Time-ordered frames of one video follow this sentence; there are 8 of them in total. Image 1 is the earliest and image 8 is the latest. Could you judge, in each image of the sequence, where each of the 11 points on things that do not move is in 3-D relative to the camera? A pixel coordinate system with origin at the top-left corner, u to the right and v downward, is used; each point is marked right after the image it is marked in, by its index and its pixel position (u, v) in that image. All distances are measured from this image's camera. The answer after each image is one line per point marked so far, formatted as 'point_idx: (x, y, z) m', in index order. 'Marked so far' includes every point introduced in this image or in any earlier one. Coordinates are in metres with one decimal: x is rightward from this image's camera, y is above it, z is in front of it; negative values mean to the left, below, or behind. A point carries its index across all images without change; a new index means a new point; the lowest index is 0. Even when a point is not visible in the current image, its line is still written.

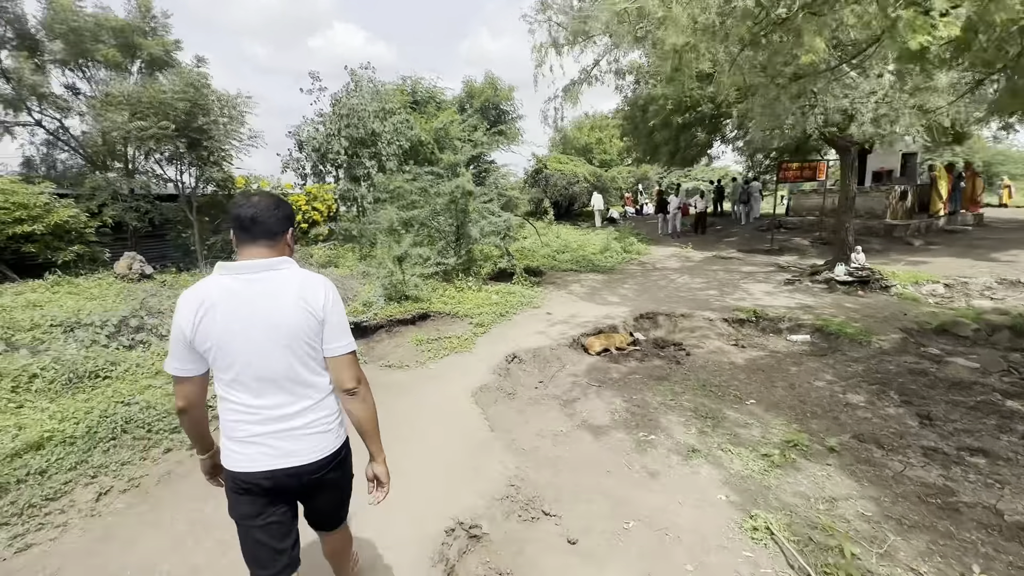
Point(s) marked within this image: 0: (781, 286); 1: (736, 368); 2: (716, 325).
0: (+5.6, 0.0, +9.7) m
1: (+2.8, -1.0, +5.9) m
2: (+3.2, -0.6, +7.4) m
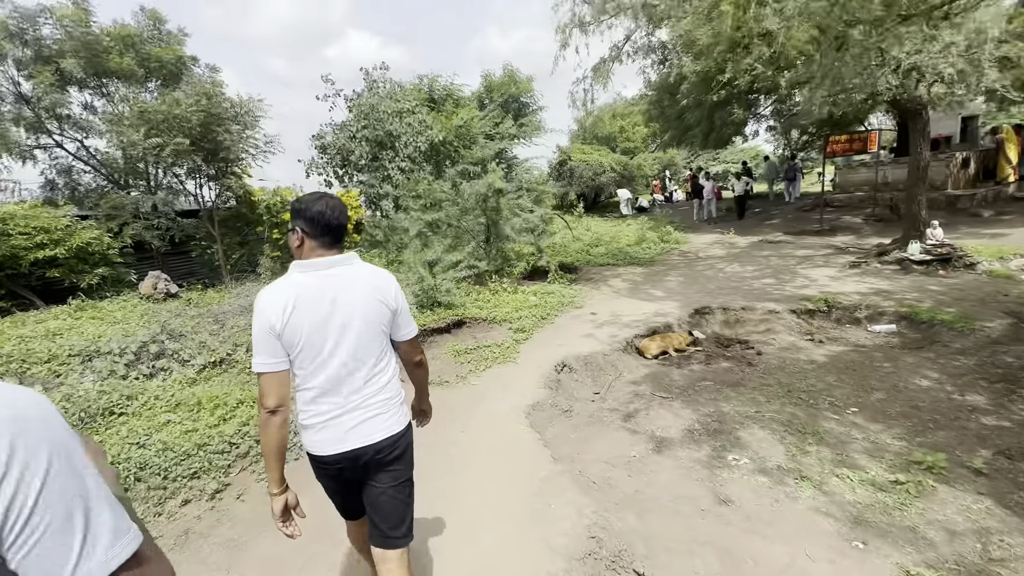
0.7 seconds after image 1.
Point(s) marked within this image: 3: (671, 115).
0: (+6.3, +0.3, +8.8) m
1: (+3.4, -0.9, +5.2) m
2: (+3.8, -0.4, +6.6) m
3: (+5.6, +6.1, +16.6) m
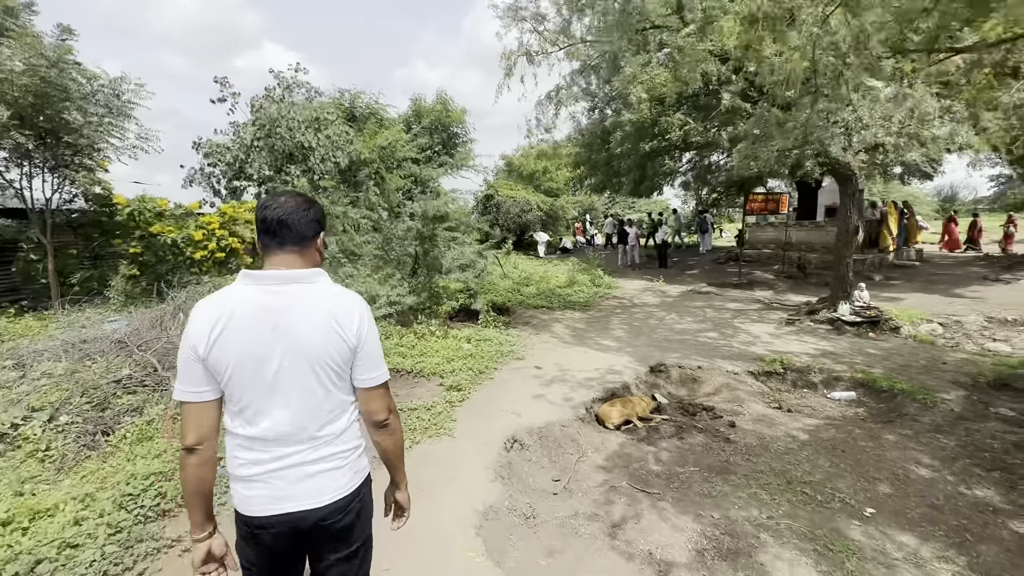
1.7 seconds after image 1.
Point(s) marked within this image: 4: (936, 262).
0: (+5.0, -0.7, +8.7) m
1: (+2.8, -1.5, +4.6) m
2: (+3.0, -1.2, +6.1) m
3: (+3.2, +4.5, +16.7) m
4: (+14.8, +0.9, +16.4) m
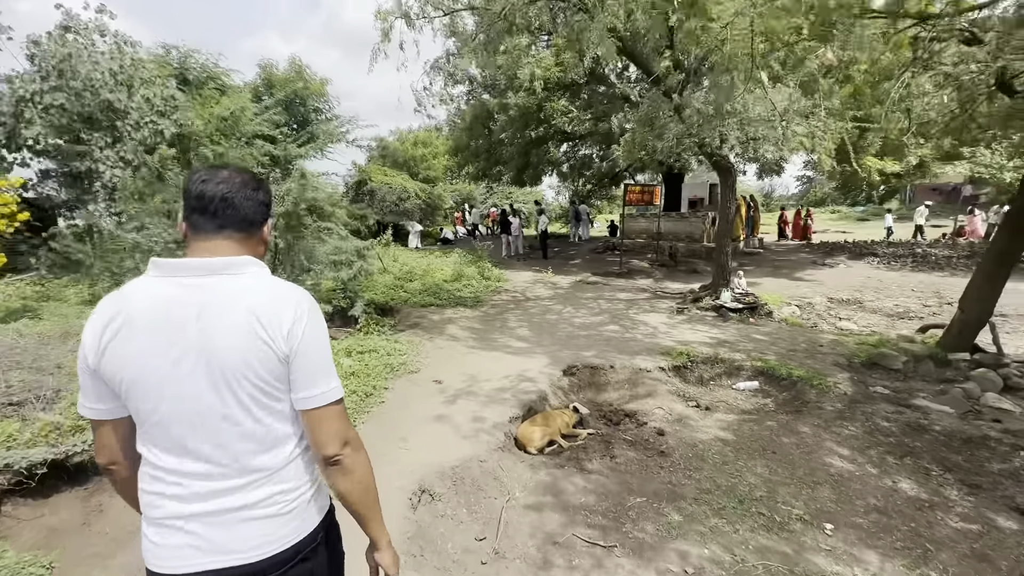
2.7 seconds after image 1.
0: (+3.1, -0.5, +8.8) m
1: (+2.0, -1.4, +4.3) m
2: (+1.8, -1.1, +5.8) m
3: (-0.9, +4.8, +15.9) m
4: (+10.5, +1.5, +18.7) m
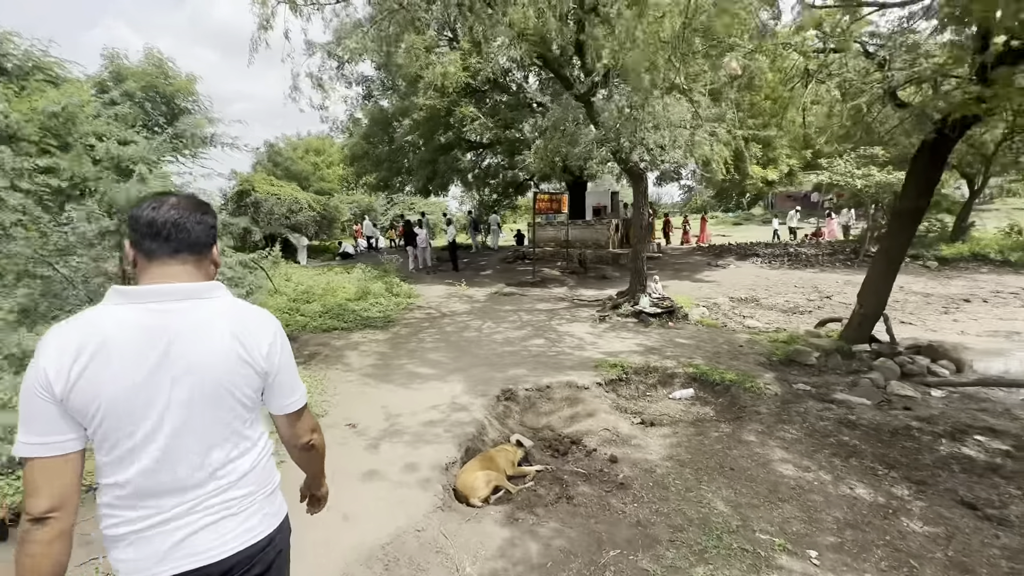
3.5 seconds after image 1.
0: (+1.6, -0.7, +8.7) m
1: (+1.5, -1.5, +3.9) m
2: (+0.9, -1.2, +5.4) m
3: (-4.0, +4.2, +14.9) m
4: (+6.8, +1.5, +19.9) m
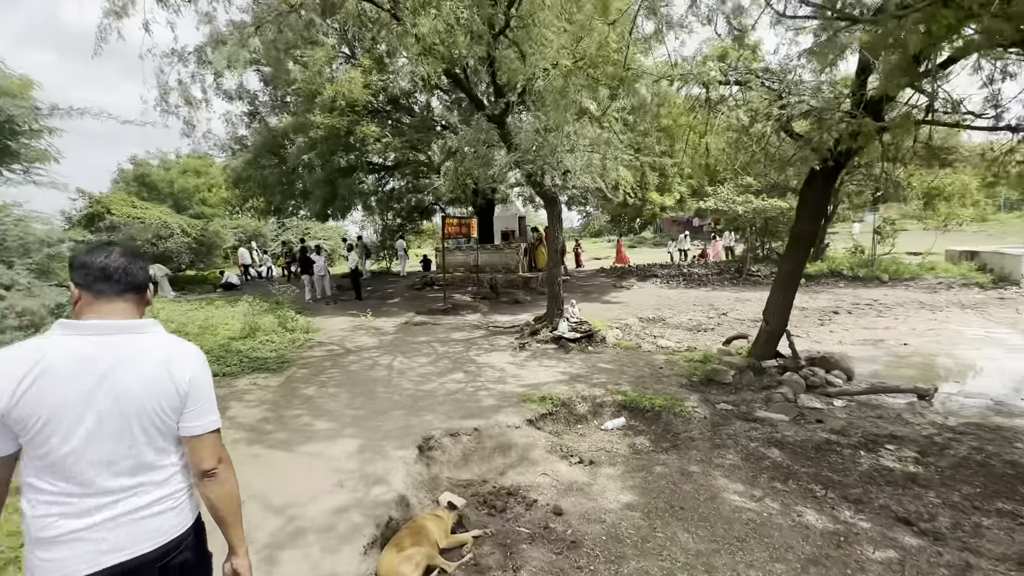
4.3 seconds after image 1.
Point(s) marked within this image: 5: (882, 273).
0: (+0.1, -1.1, +8.3) m
1: (+1.0, -1.7, +3.6) m
2: (+0.2, -1.5, +4.9) m
3: (-6.8, +3.3, +13.5) m
4: (+2.9, +0.5, +20.4) m
5: (+12.3, +0.5, +15.6) m
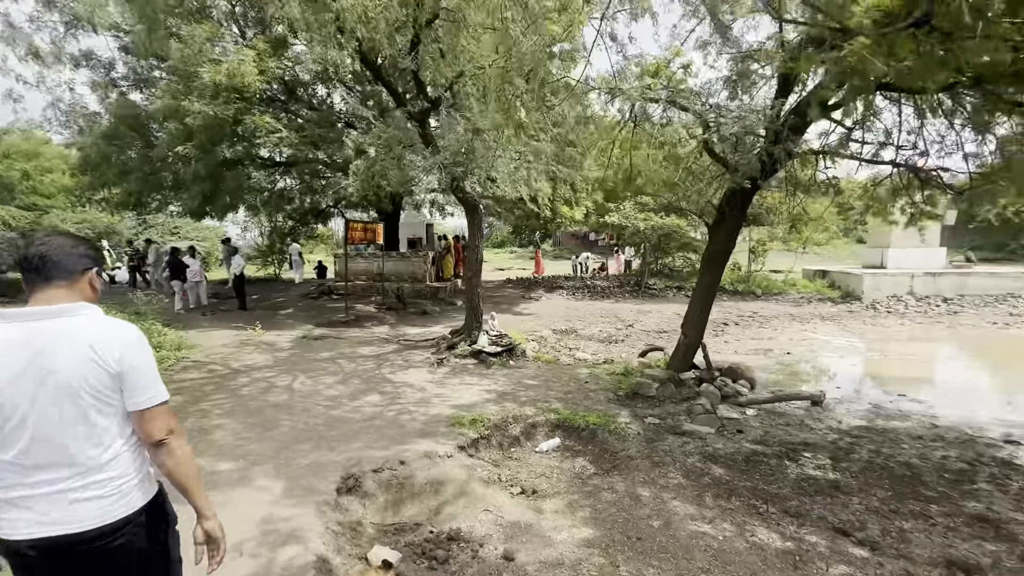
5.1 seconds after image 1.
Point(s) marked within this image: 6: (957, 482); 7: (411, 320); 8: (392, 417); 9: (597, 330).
0: (-1.2, -1.3, +7.7) m
1: (+0.6, -1.8, +3.3) m
2: (-0.5, -1.7, +4.4) m
3: (-9.1, +3.1, +11.4) m
4: (-1.1, +0.1, +20.1) m
5: (+9.1, 0.0, +17.5) m
6: (+4.1, -1.8, +4.4) m
7: (-2.9, -0.9, +13.3) m
8: (-1.4, -1.5, +5.5) m
9: (+2.2, -1.1, +12.1) m
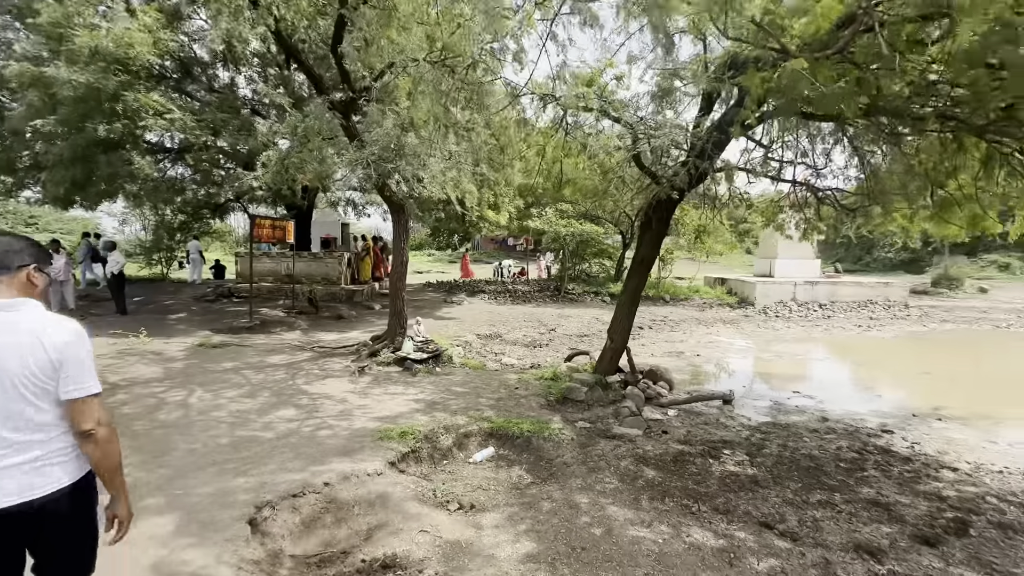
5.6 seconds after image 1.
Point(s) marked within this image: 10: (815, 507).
0: (-2.4, -1.4, +7.2) m
1: (+0.2, -1.9, +3.2) m
2: (-1.0, -1.7, +4.1) m
3: (-10.7, +3.1, +9.5) m
4: (-4.4, -0.1, +19.5) m
5: (+6.1, -0.2, +18.7) m
6: (+3.5, -1.9, +4.9) m
7: (-4.9, -1.0, +12.4) m
8: (-2.1, -1.5, +5.0) m
9: (+0.2, -1.2, +12.1) m
10: (+2.6, -1.9, +4.1) m
